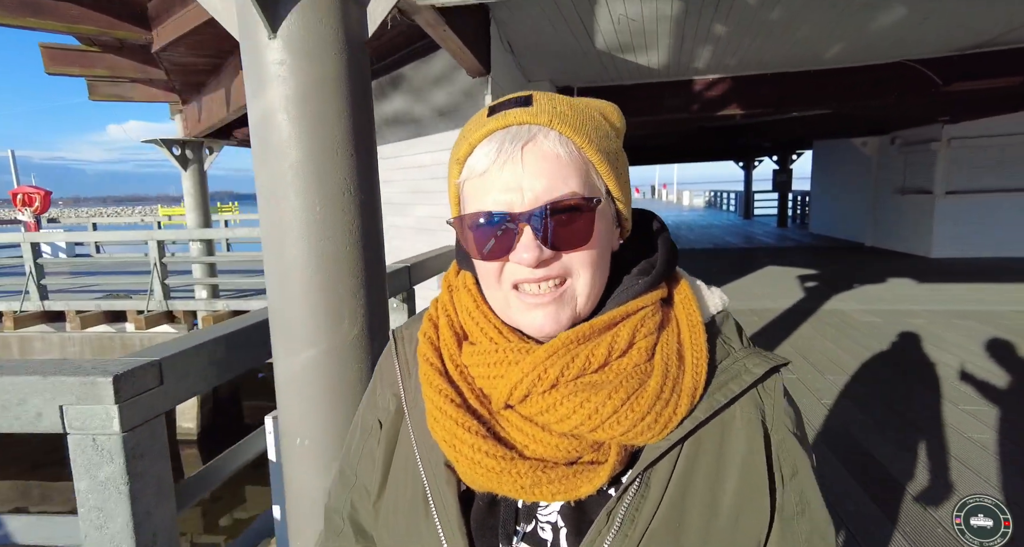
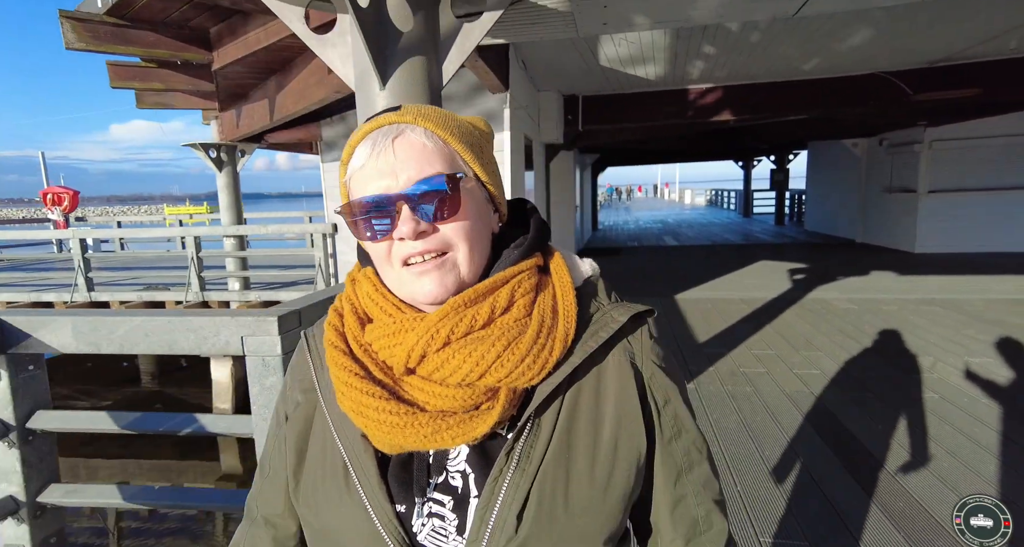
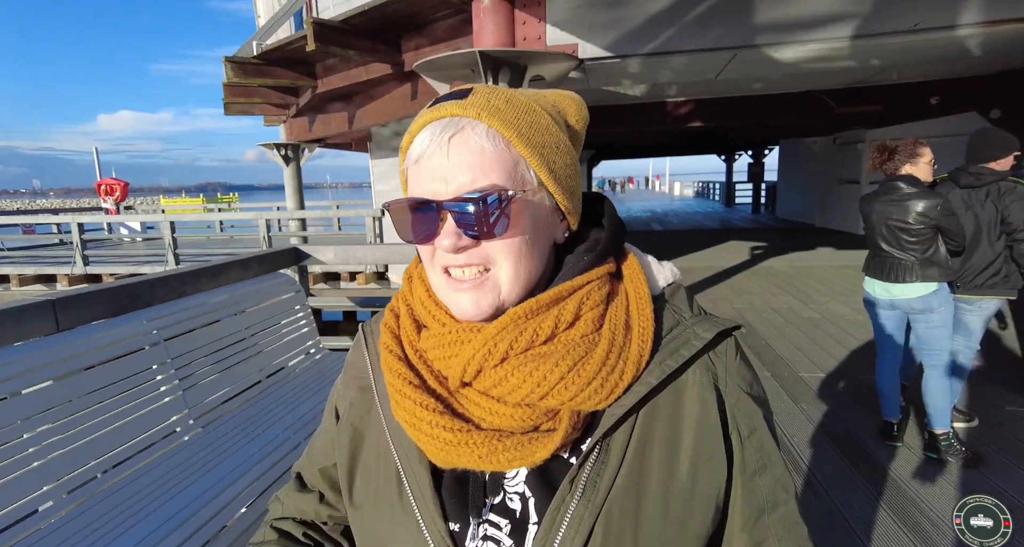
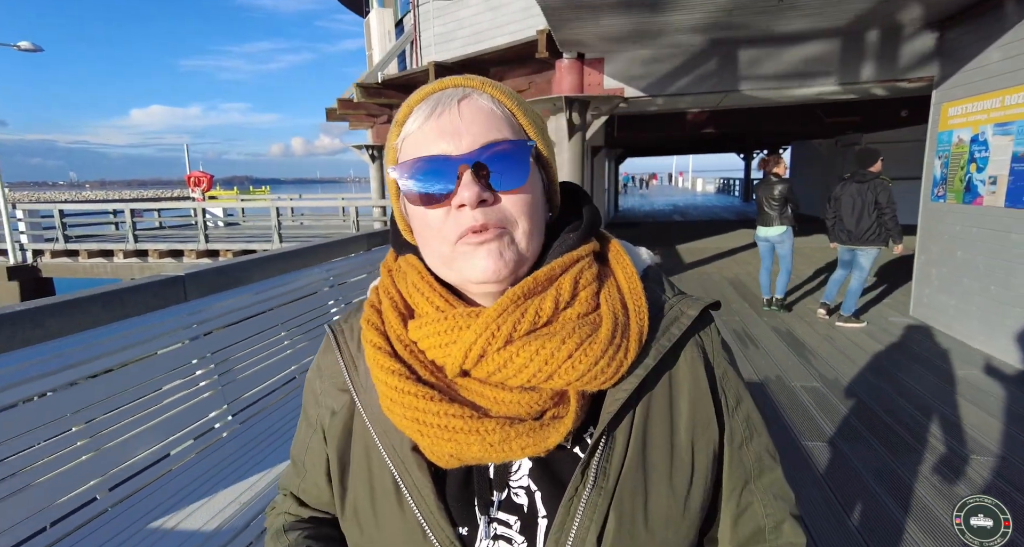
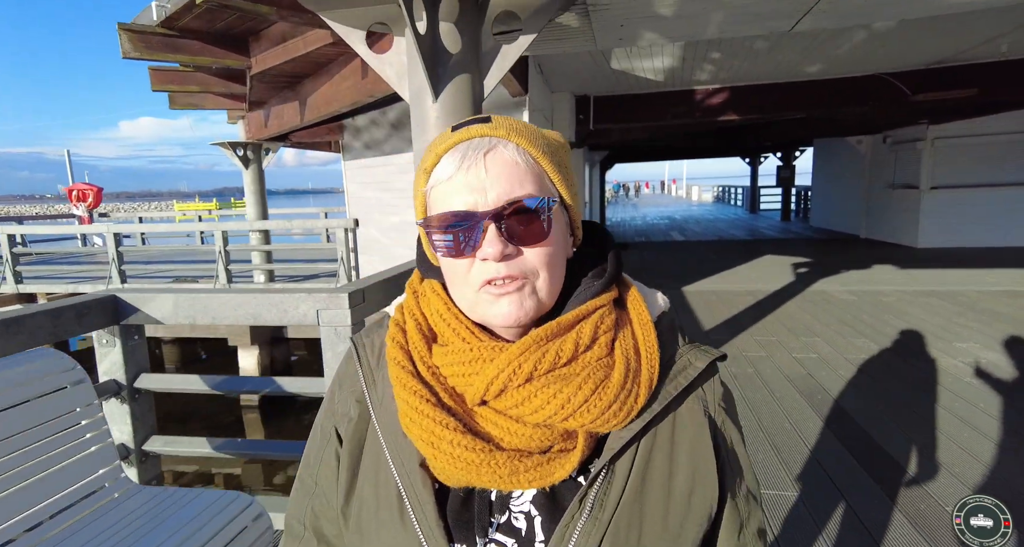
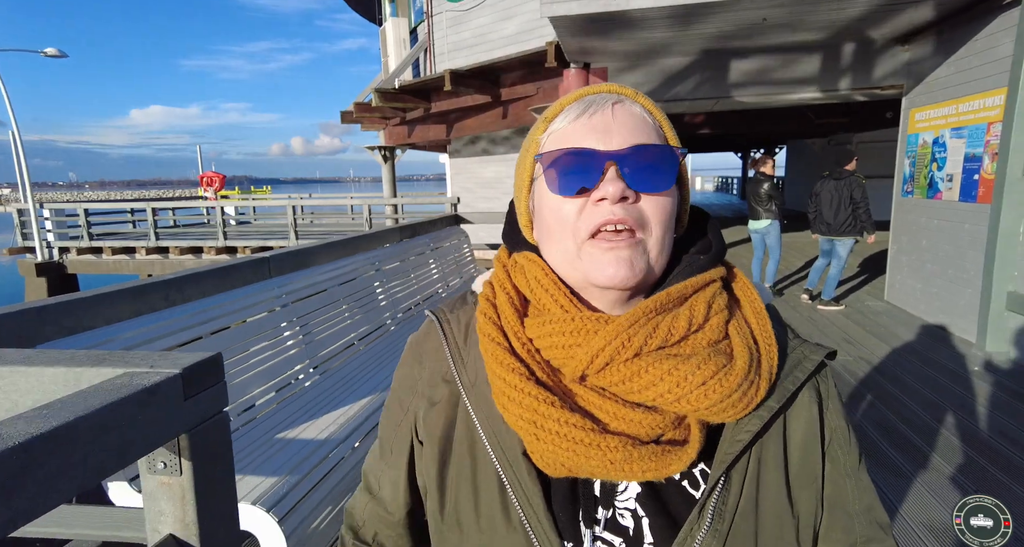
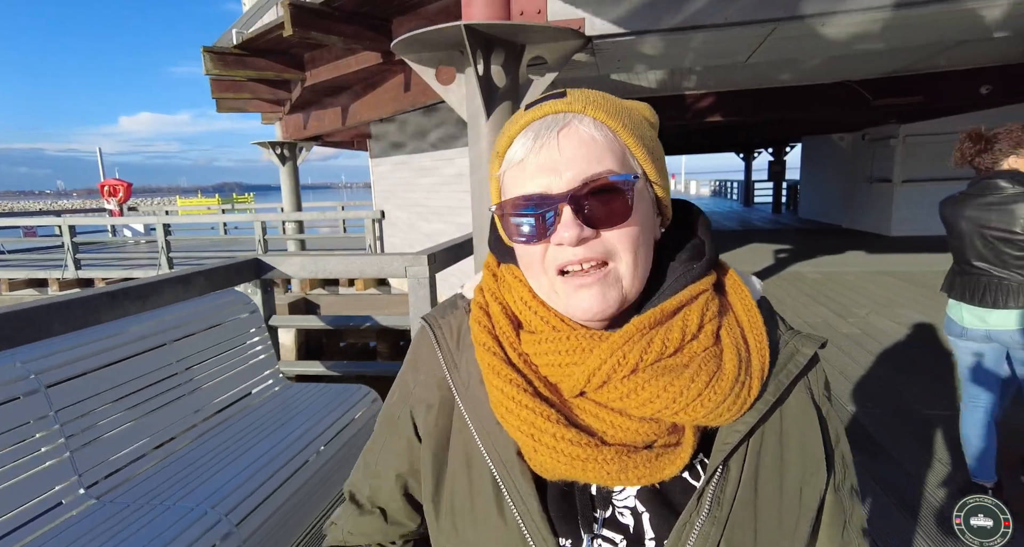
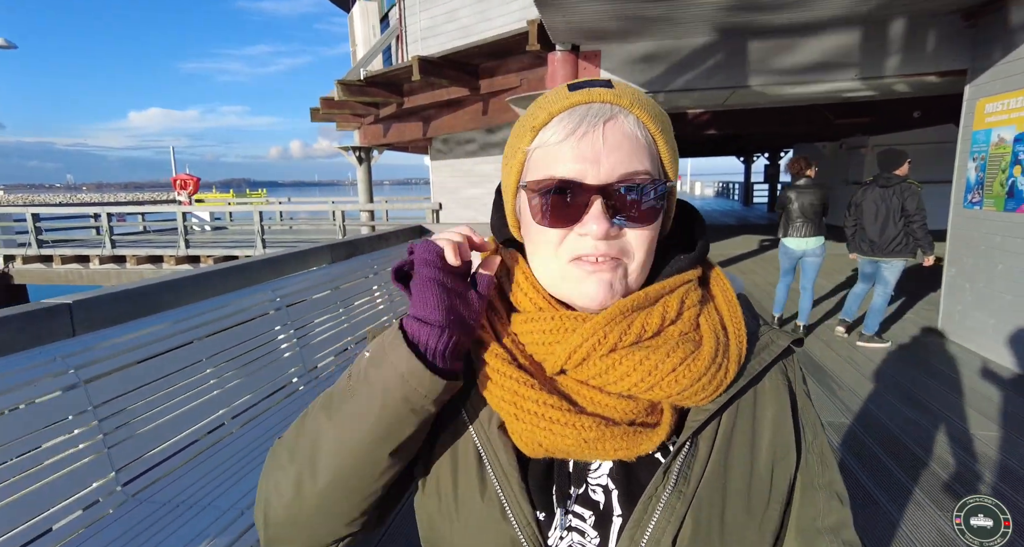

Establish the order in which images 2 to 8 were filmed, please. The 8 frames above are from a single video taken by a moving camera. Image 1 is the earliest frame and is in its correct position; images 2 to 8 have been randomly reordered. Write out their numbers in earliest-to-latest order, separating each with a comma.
2, 5, 7, 3, 8, 4, 6
